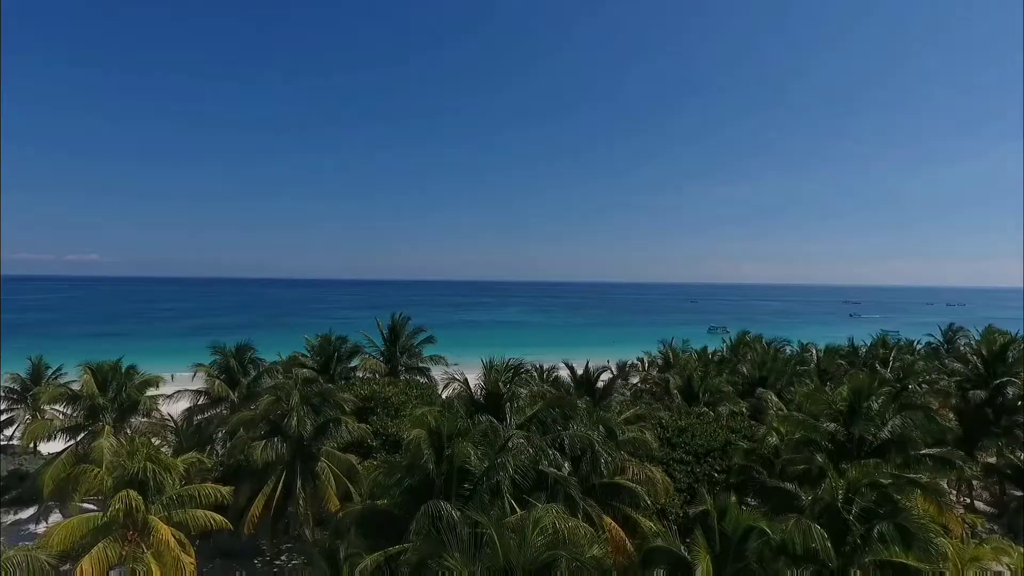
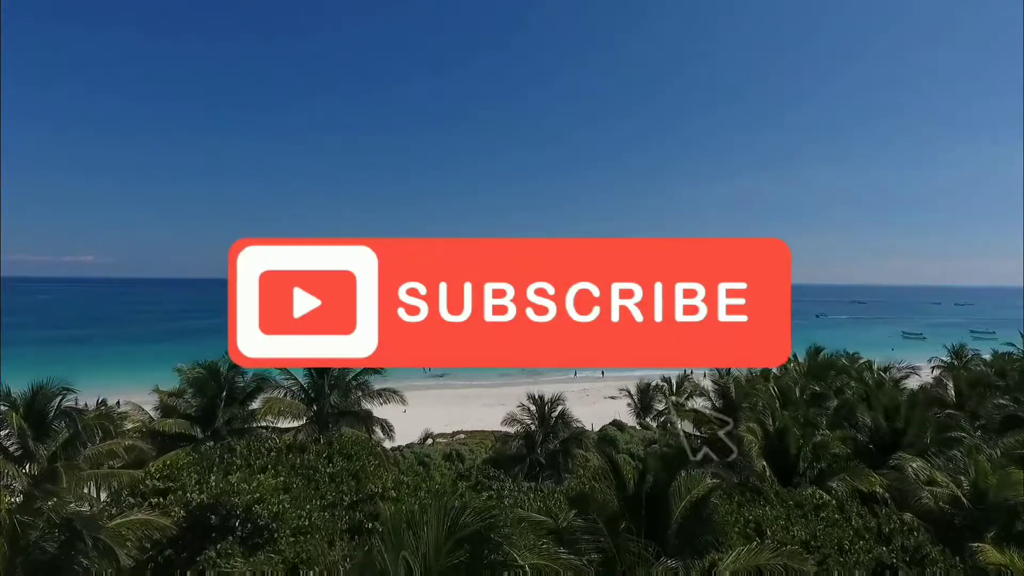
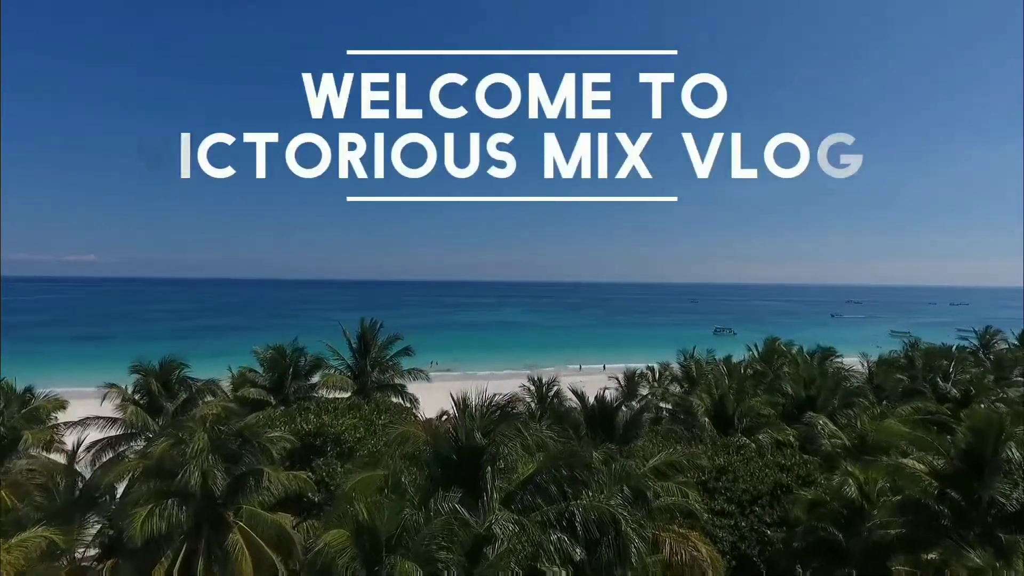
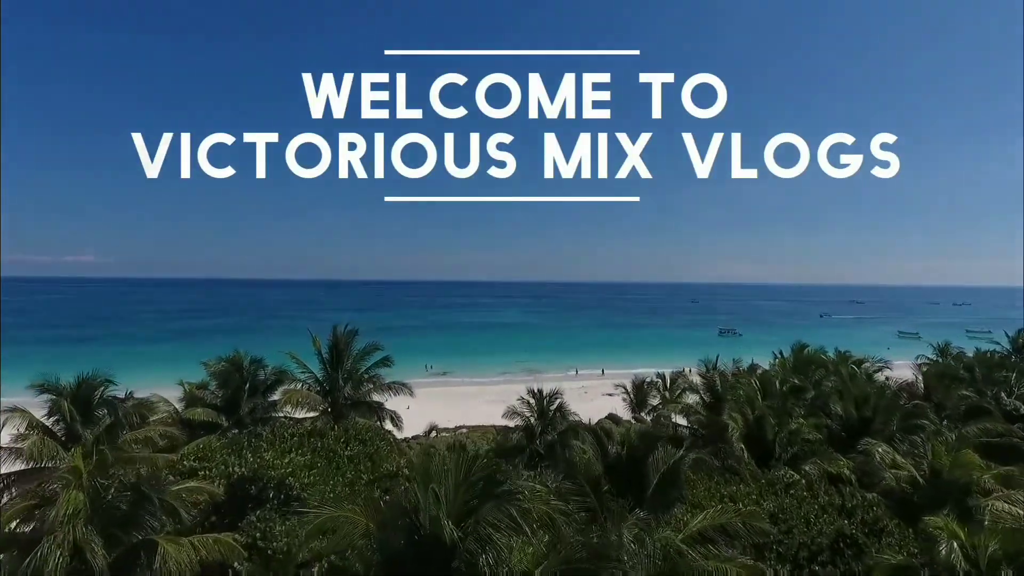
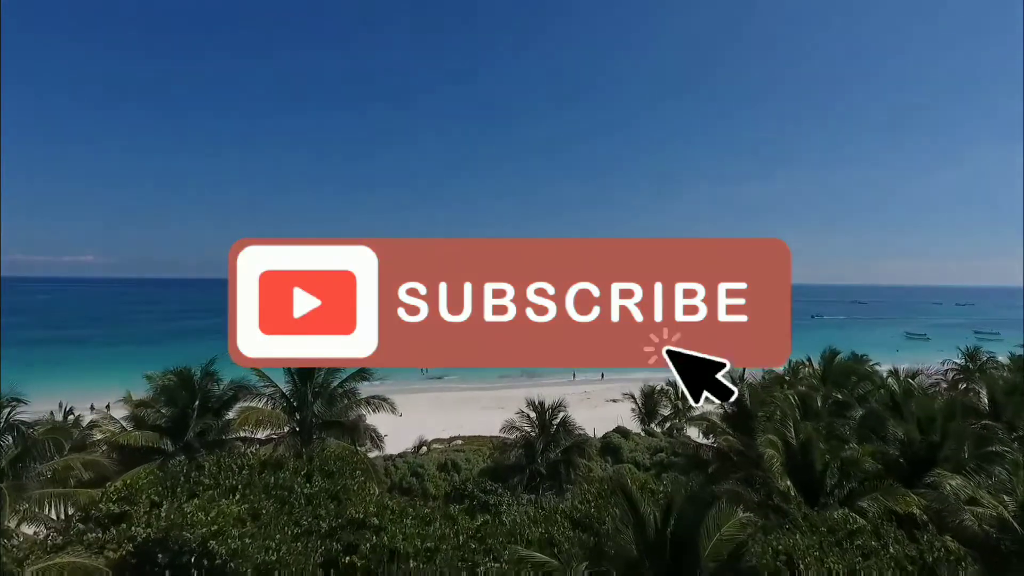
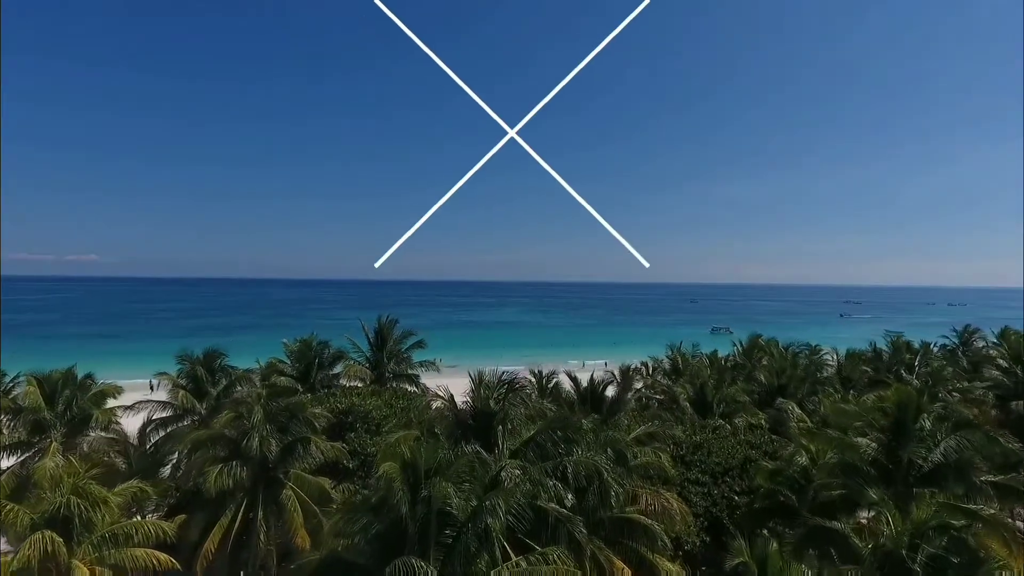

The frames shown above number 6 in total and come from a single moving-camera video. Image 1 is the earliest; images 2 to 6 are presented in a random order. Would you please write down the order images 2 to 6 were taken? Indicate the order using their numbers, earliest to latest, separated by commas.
6, 3, 4, 2, 5
